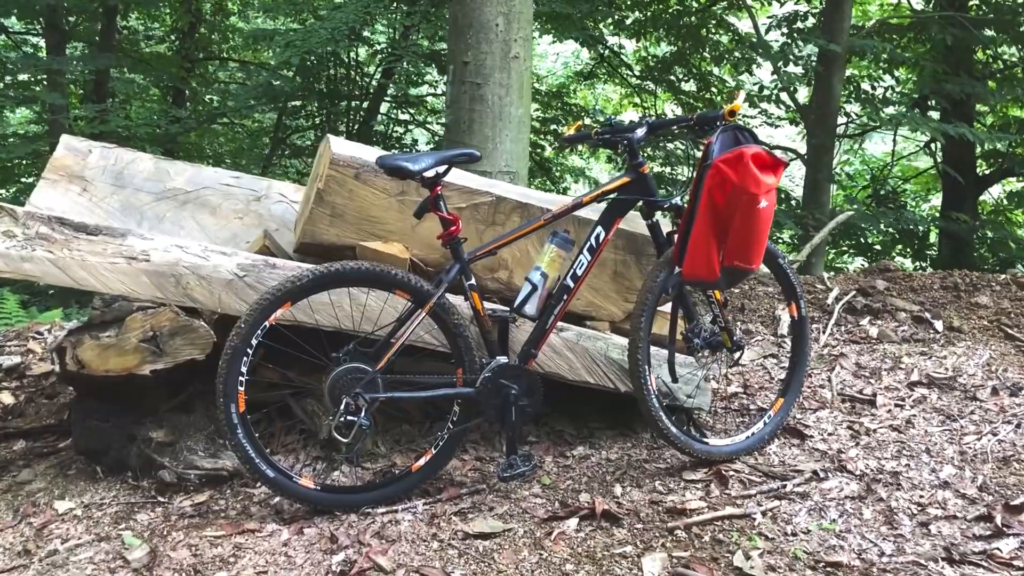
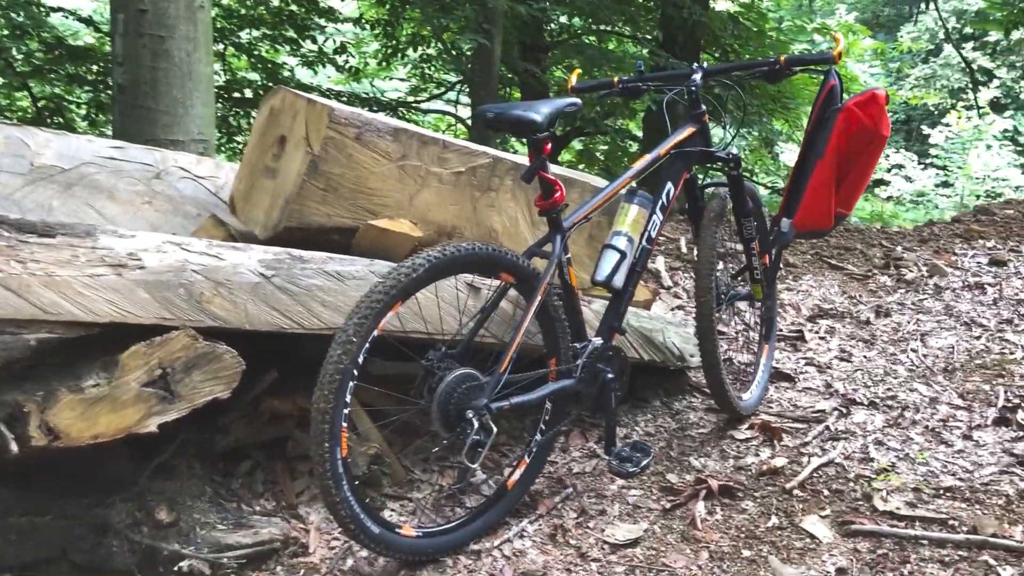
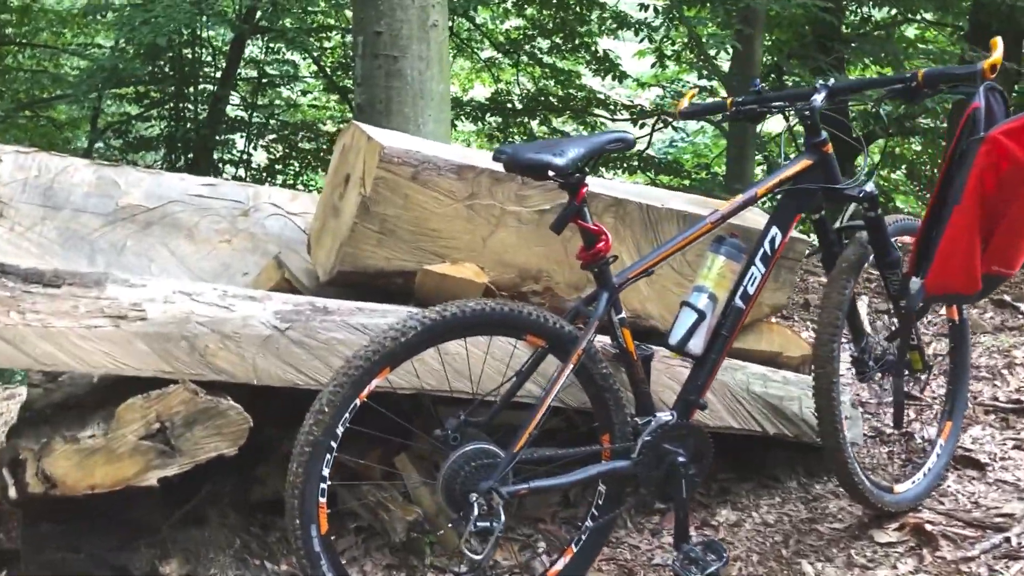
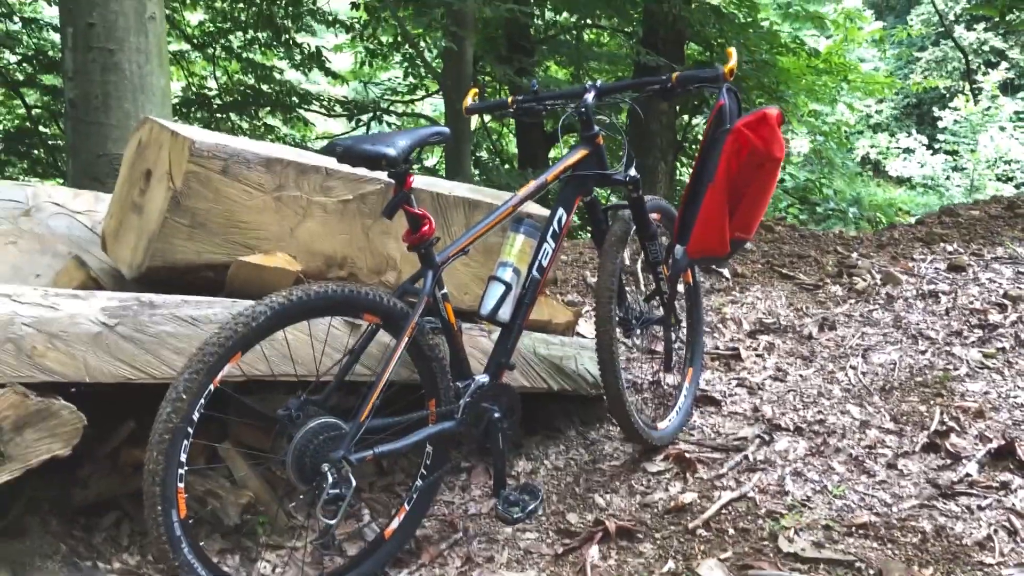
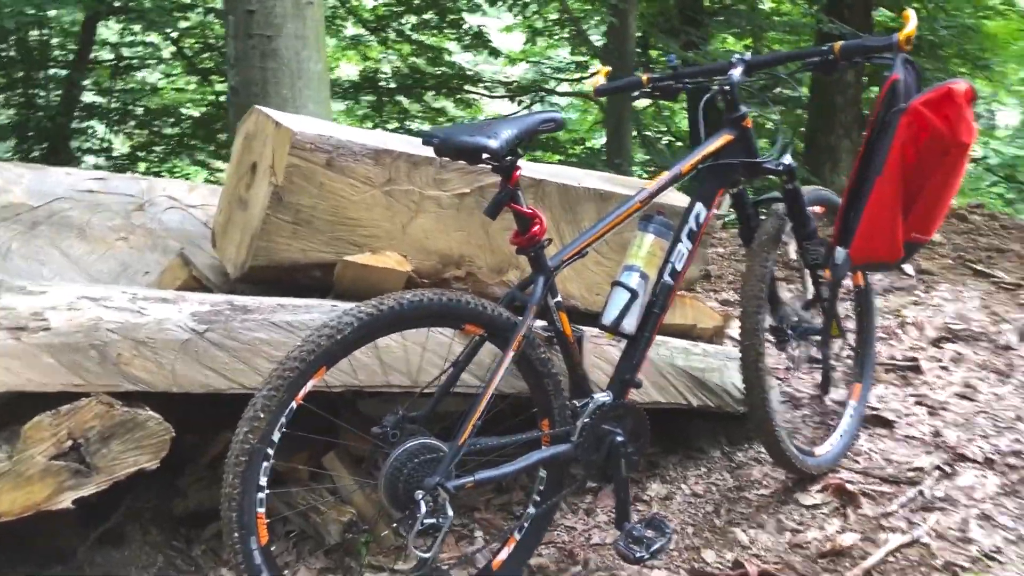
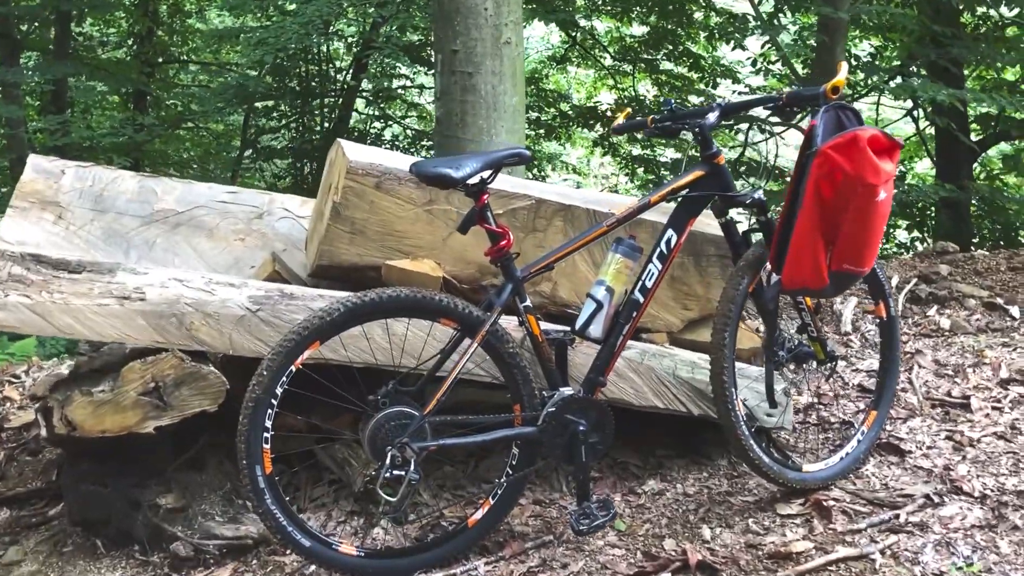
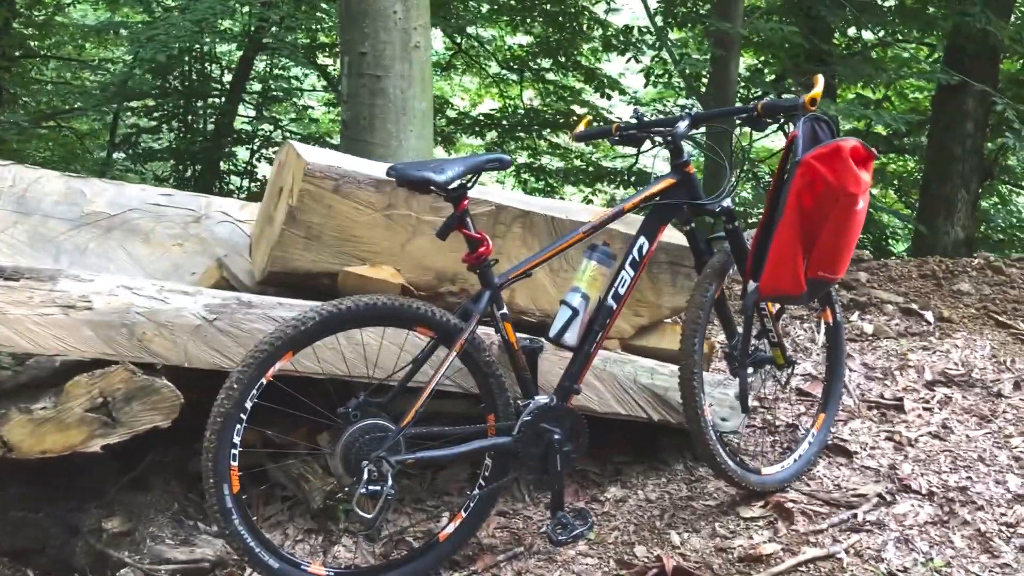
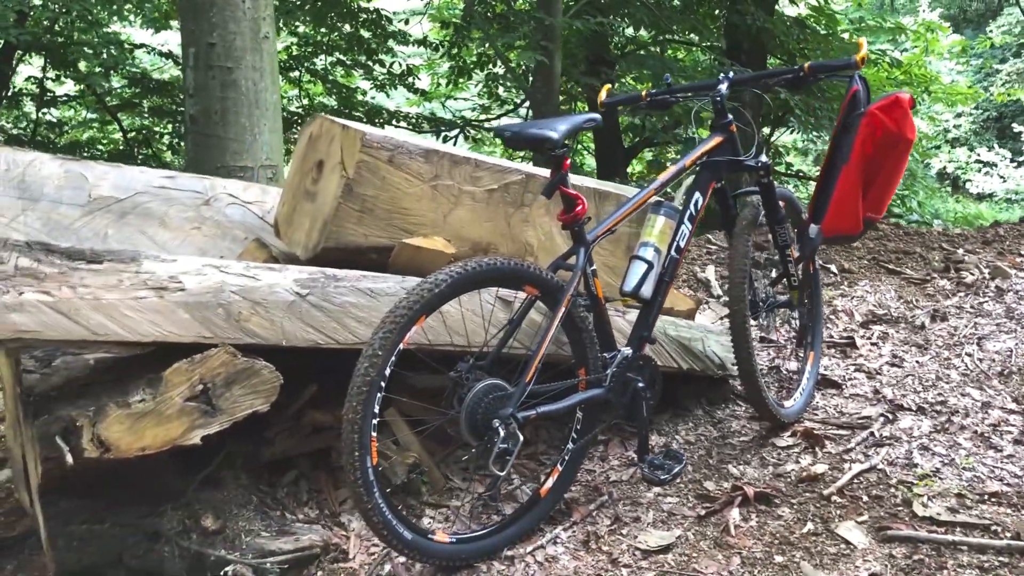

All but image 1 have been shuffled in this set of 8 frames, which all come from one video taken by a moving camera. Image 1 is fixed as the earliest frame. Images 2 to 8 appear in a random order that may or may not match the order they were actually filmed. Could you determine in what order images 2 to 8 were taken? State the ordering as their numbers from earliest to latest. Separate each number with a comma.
6, 7, 3, 5, 4, 8, 2
